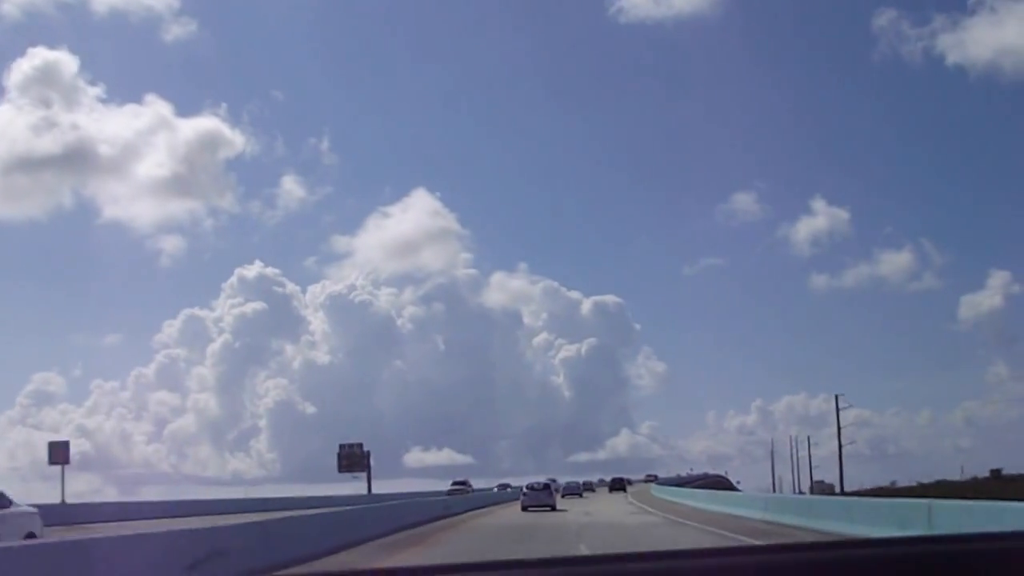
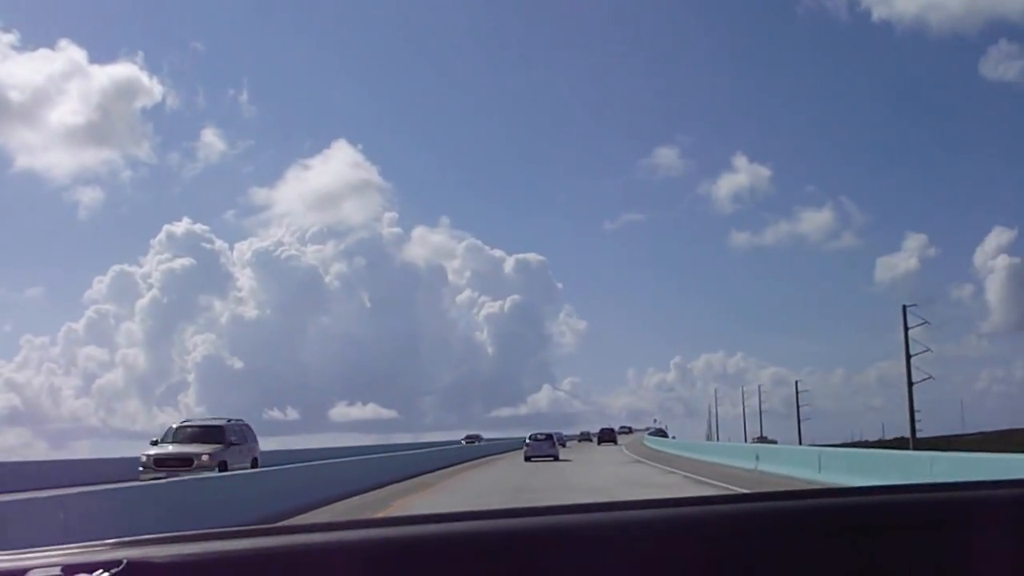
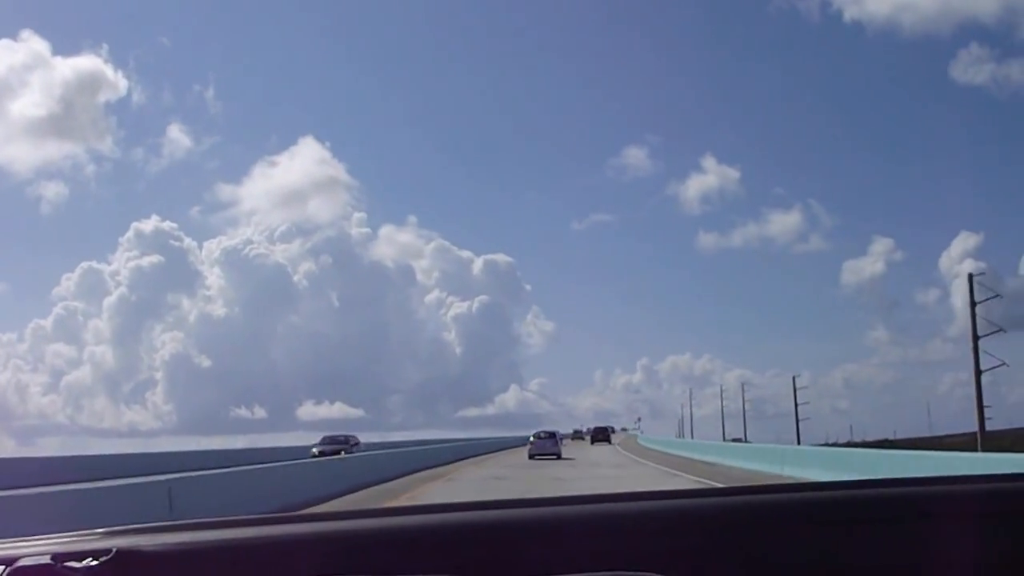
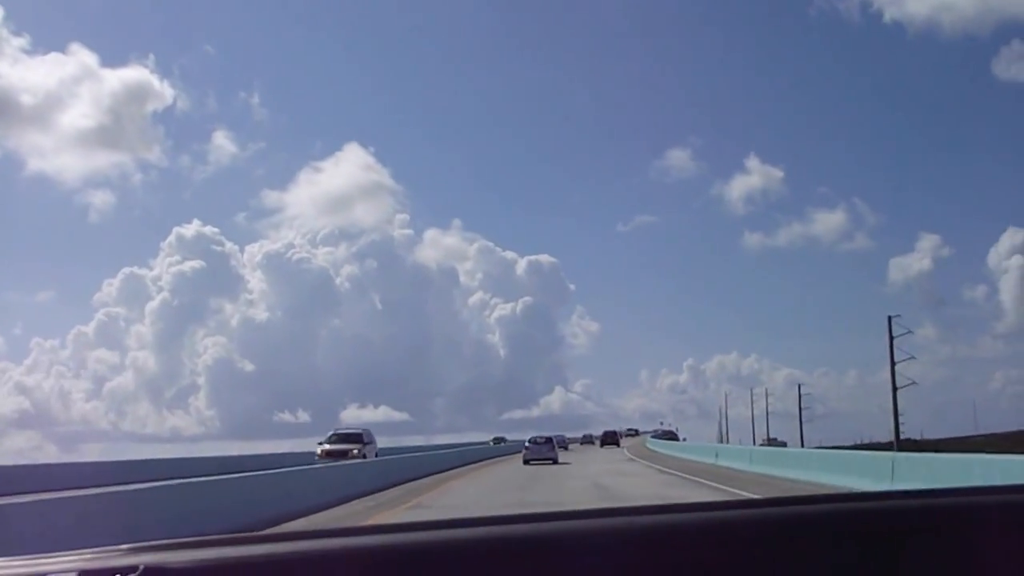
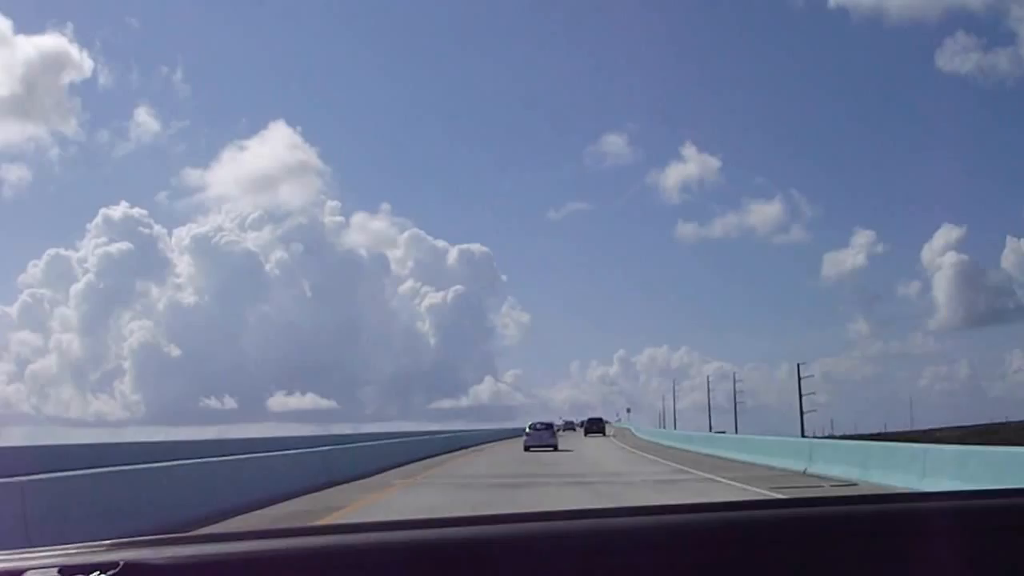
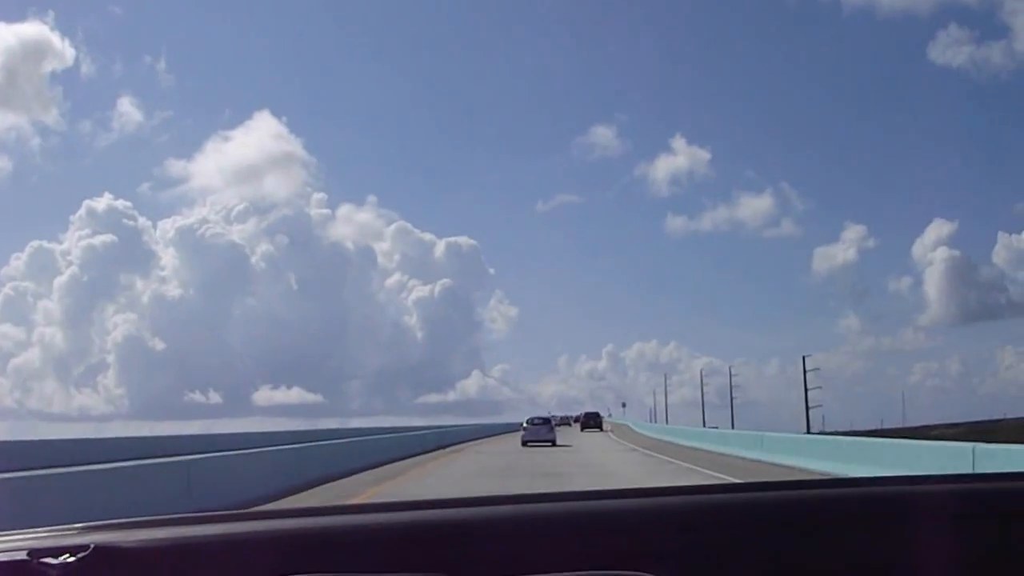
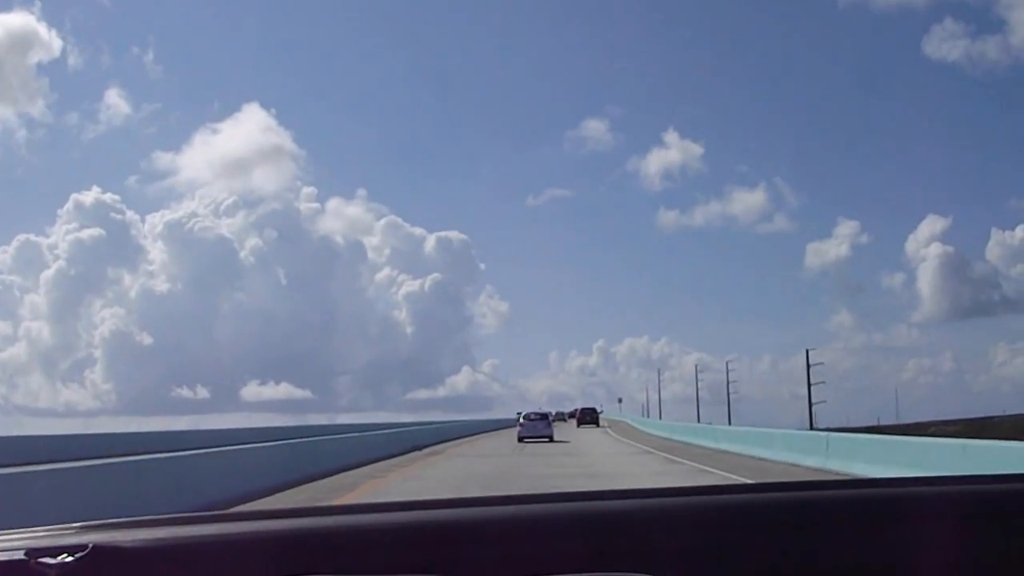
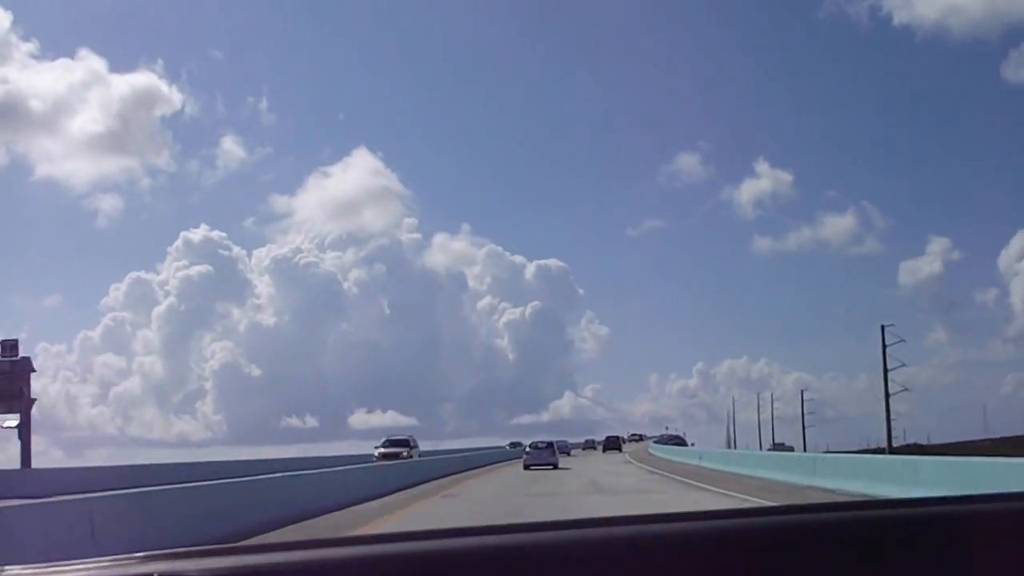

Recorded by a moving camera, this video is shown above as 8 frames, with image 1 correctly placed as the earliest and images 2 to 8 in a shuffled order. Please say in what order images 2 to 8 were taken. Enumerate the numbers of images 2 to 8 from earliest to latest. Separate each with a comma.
8, 4, 2, 3, 5, 6, 7
